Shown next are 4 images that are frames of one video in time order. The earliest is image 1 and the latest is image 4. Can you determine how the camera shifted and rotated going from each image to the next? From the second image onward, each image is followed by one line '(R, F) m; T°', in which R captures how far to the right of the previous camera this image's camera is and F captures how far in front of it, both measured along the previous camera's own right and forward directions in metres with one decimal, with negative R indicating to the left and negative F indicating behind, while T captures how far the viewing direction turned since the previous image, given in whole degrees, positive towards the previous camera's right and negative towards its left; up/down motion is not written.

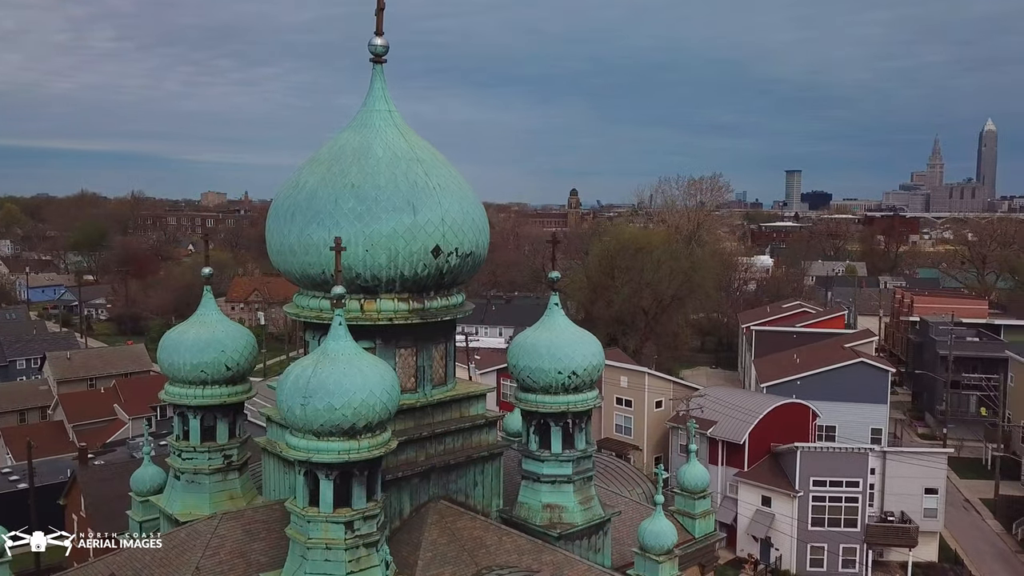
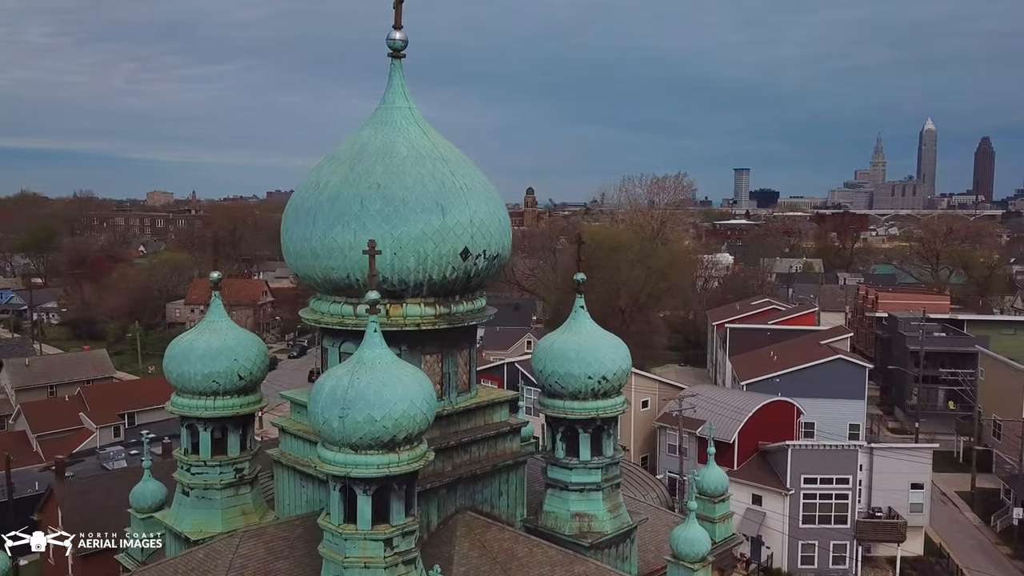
(-0.8, +0.3) m; +3°
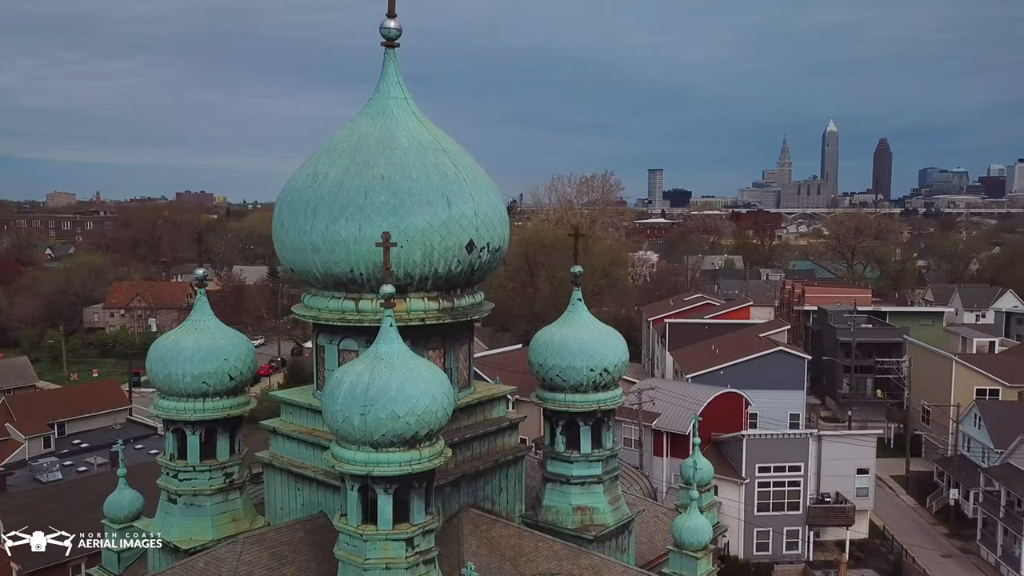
(-0.9, +0.1) m; +5°
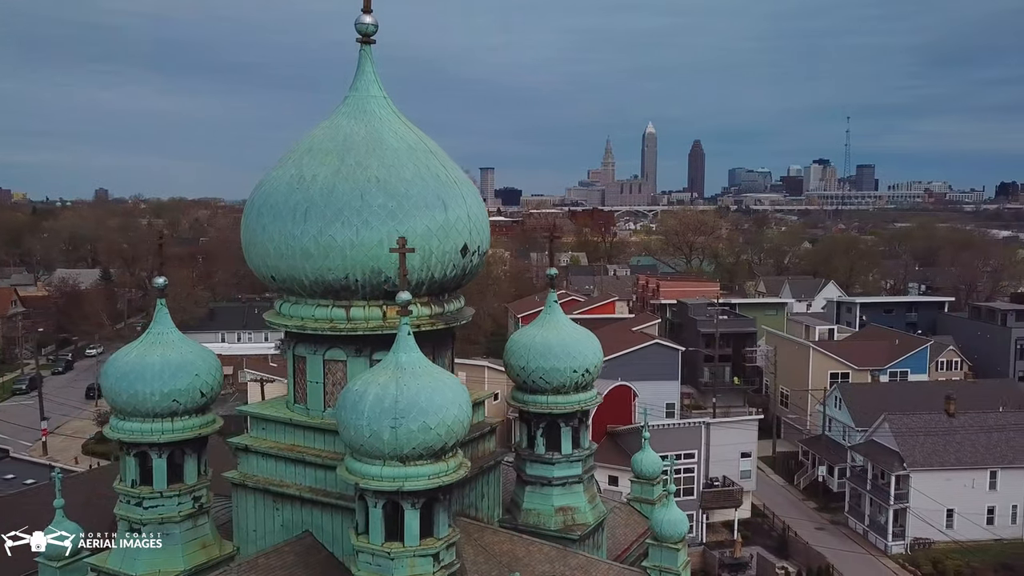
(-1.6, +0.2) m; +11°
